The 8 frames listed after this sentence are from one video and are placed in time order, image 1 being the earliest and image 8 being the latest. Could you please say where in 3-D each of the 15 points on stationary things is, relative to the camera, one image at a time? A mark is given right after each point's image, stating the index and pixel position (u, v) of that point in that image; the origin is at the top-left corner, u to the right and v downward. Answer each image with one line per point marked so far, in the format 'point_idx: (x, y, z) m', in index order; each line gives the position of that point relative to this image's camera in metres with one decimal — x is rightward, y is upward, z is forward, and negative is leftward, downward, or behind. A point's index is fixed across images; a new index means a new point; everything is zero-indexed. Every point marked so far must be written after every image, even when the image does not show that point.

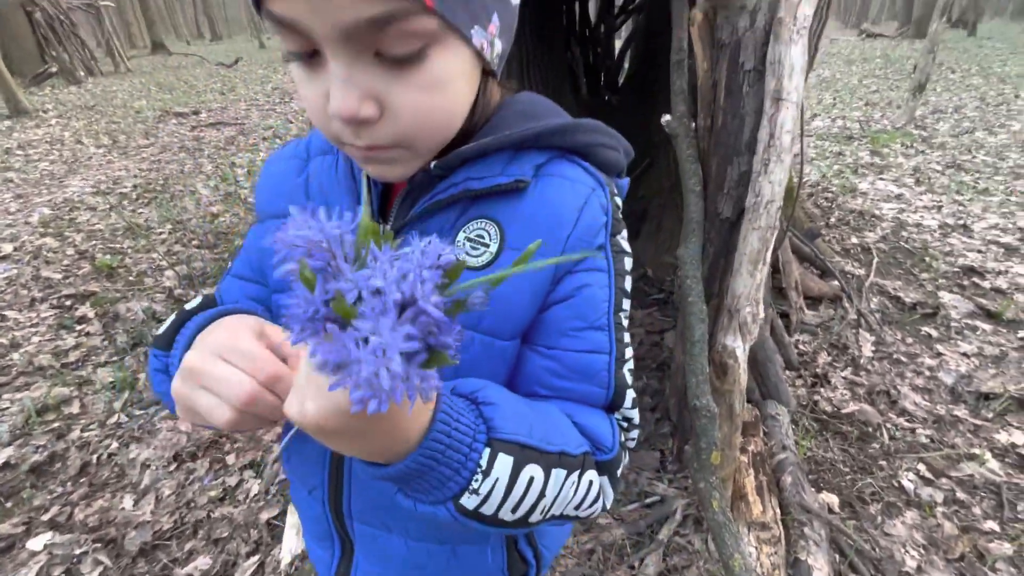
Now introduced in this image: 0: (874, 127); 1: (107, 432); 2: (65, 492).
0: (+5.2, +2.3, +7.0) m
1: (-1.8, -0.6, +2.1) m
2: (-1.7, -0.8, +1.8) m
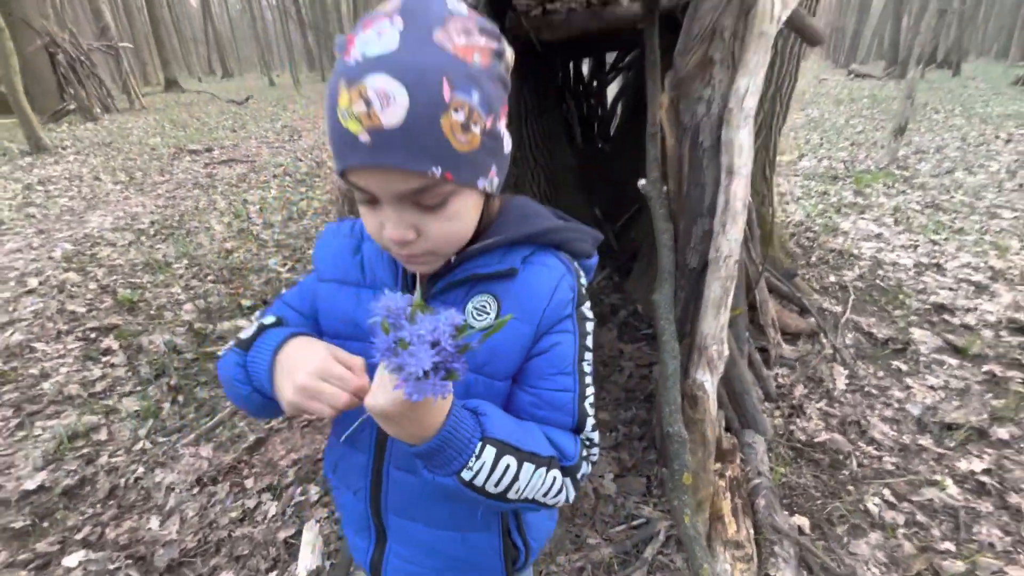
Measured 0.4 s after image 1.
0: (+5.2, +1.8, +7.3) m
1: (-1.8, -0.8, +2.2) m
2: (-1.7, -0.9, +2.0) m
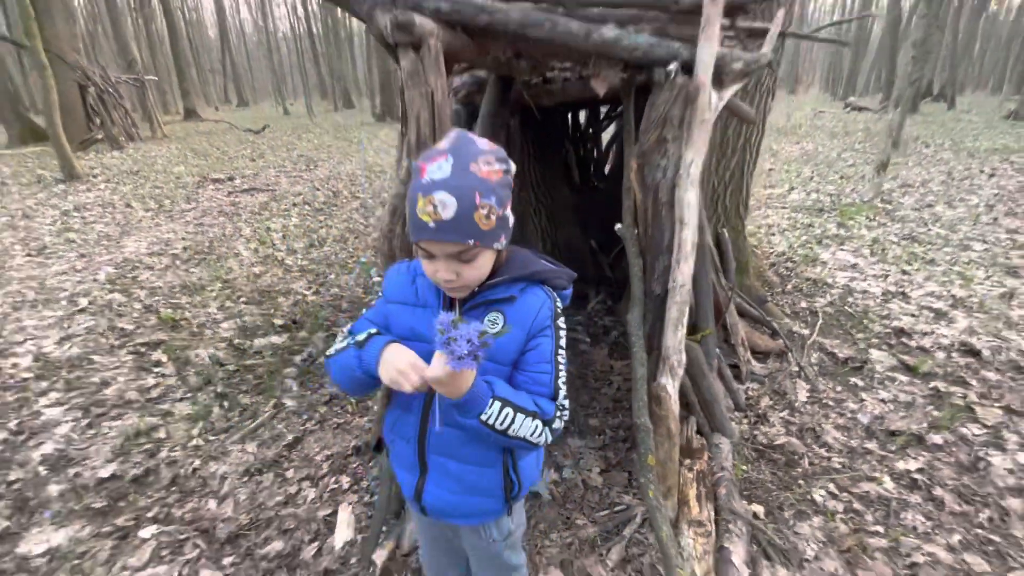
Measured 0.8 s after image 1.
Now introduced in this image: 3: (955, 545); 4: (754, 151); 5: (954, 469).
0: (+5.3, +1.4, +7.7) m
1: (-1.8, -0.9, +2.6) m
2: (-1.7, -1.0, +2.3) m
3: (+1.8, -1.1, +2.0) m
4: (+1.7, +1.0, +3.4) m
5: (+2.2, -0.9, +2.4) m
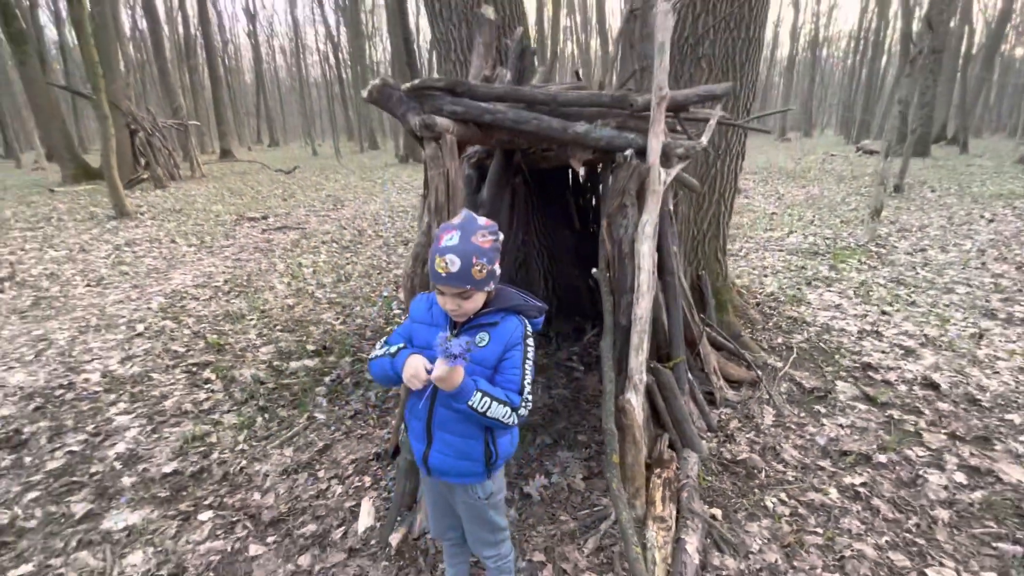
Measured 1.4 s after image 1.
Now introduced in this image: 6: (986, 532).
0: (+5.5, +0.7, +8.1) m
1: (-1.8, -1.1, +3.1) m
2: (-1.7, -1.2, +2.8) m
3: (+1.8, -1.2, +2.3) m
4: (+1.8, +0.7, +3.9) m
5: (+2.1, -1.1, +2.7) m
6: (+2.4, -1.2, +2.4) m
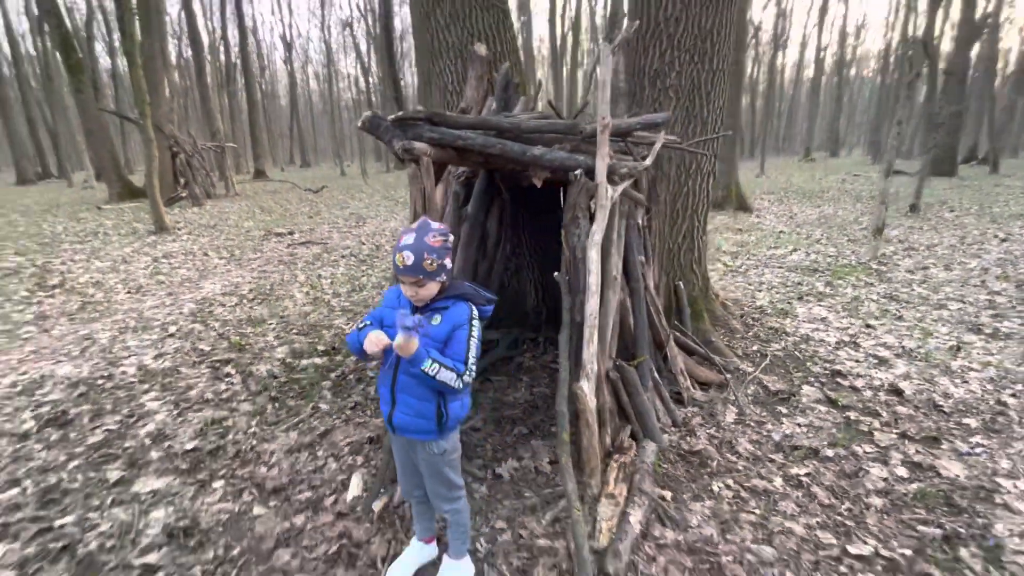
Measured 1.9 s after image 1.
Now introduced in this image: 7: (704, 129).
0: (+5.6, +0.4, +8.2) m
1: (-1.9, -1.1, +3.5) m
2: (-1.9, -1.2, +3.2) m
3: (+1.6, -1.3, +2.6) m
4: (+1.7, +0.6, +4.2) m
5: (+2.0, -1.1, +2.9) m
6: (+2.2, -1.2, +2.6) m
7: (+1.5, +1.3, +3.8) m
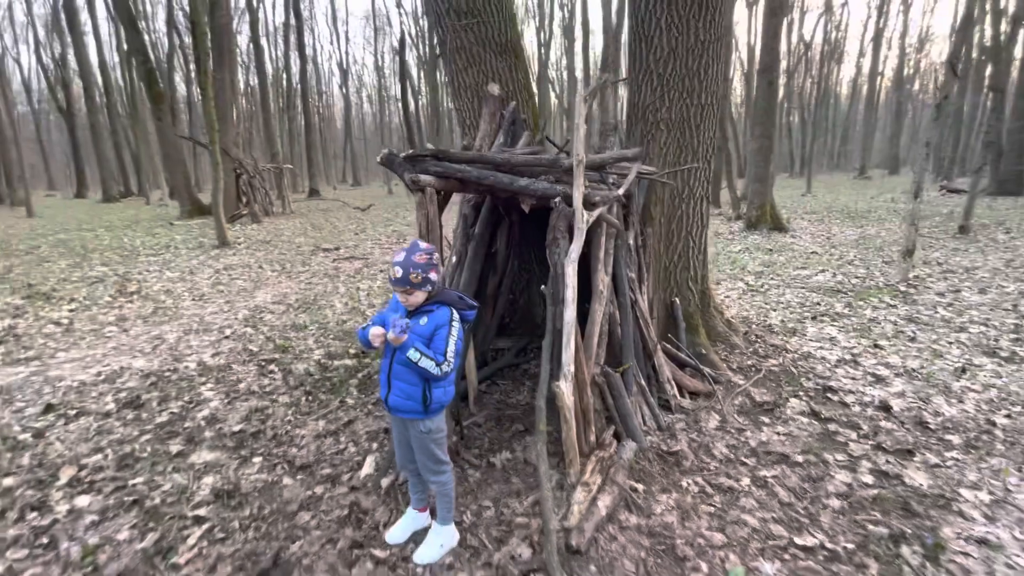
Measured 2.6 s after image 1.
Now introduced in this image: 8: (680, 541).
0: (+6.0, +0.1, +8.1) m
1: (-1.9, -1.1, +4.1) m
2: (-1.9, -1.2, +3.8) m
3: (+1.5, -1.4, +2.8) m
4: (+1.8, +0.4, +4.5) m
5: (+1.9, -1.2, +3.1) m
6: (+2.1, -1.3, +2.8) m
7: (+1.6, +1.1, +4.2) m
8: (+0.9, -1.4, +2.7) m
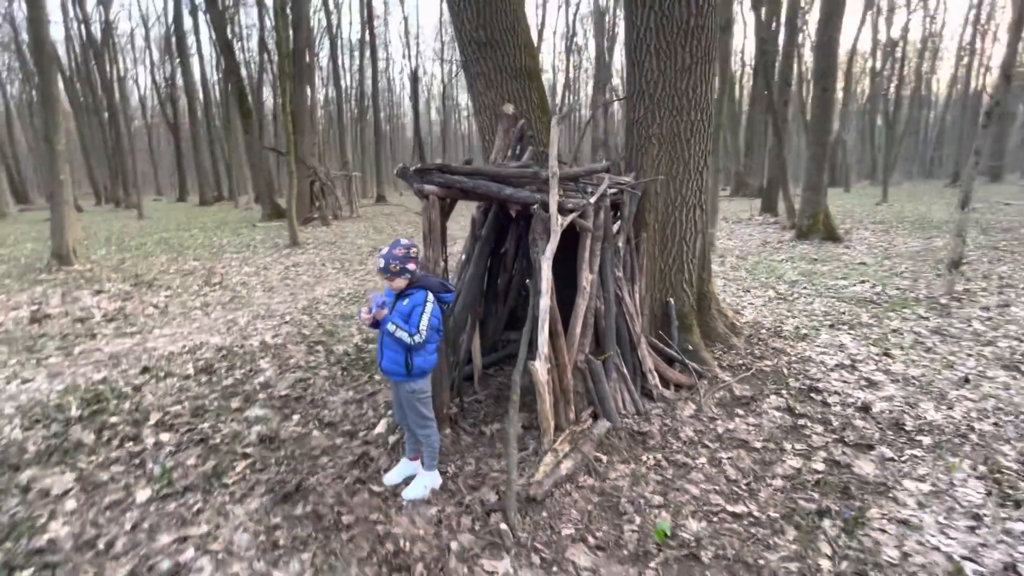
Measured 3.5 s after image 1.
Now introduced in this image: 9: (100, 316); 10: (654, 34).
0: (+6.5, -0.1, +7.9) m
1: (-1.9, -1.0, +4.8) m
2: (-2.0, -1.1, +4.6) m
3: (+1.3, -1.3, +3.2) m
4: (+1.8, +0.4, +4.9) m
5: (+1.7, -1.2, +3.5) m
6: (+1.9, -1.3, +3.1) m
7: (+1.6, +1.1, +4.5) m
8: (+0.7, -1.4, +3.1) m
9: (-6.5, -0.4, +7.6) m
10: (+1.3, +2.3, +4.3) m
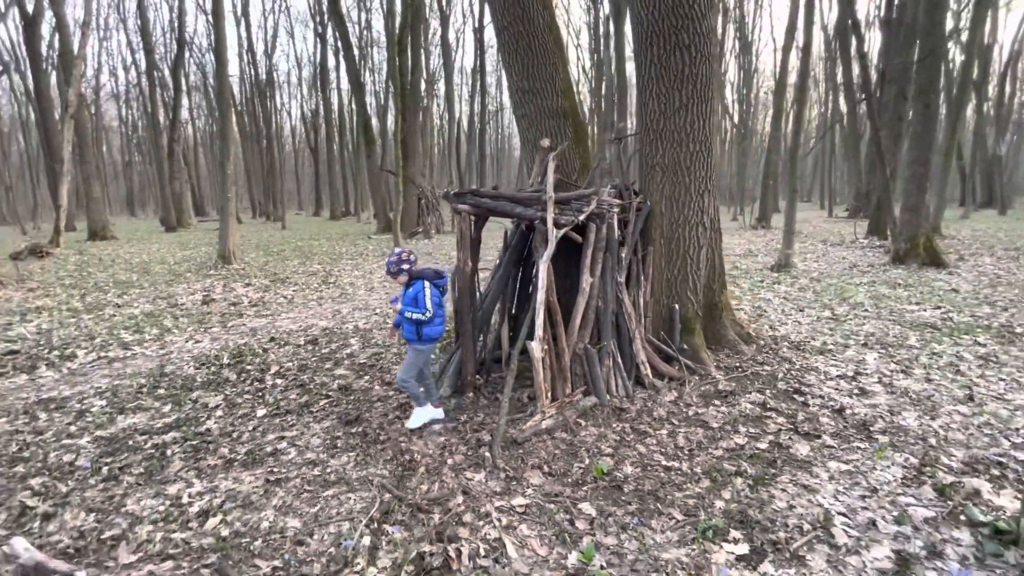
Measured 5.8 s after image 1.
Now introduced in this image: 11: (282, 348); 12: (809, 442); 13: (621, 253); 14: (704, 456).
0: (+7.3, -0.5, +7.5) m
1: (-1.6, -1.0, +6.3) m
2: (-1.7, -1.0, +6.0) m
3: (+1.2, -1.3, +4.0) m
4: (+2.1, +0.3, +5.5) m
5: (+1.7, -1.3, +4.1) m
6: (+1.7, -1.4, +3.7) m
7: (+1.9, +1.0, +5.3) m
8: (+0.6, -1.3, +4.0) m
9: (-5.5, -0.3, +9.9) m
10: (+1.6, +2.2, +5.2) m
11: (-3.3, -0.9, +6.8) m
12: (+2.5, -1.3, +4.0) m
13: (+1.2, +0.4, +5.2) m
14: (+1.5, -1.4, +3.8) m
